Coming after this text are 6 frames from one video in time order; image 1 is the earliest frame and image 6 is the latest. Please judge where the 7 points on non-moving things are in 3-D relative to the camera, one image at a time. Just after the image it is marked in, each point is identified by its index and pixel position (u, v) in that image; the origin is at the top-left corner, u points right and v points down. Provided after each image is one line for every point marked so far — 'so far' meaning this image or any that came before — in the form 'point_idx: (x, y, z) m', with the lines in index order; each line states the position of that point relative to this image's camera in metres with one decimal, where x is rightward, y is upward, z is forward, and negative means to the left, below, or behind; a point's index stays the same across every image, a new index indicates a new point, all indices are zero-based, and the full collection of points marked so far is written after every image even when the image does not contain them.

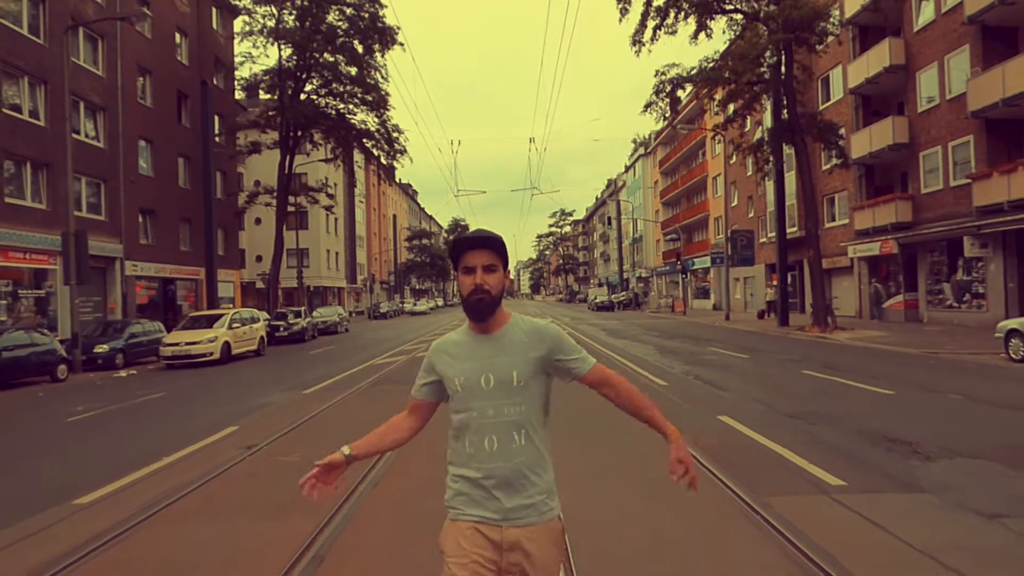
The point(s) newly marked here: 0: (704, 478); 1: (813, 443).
0: (+1.6, -1.6, +6.3) m
1: (+2.9, -1.5, +6.8) m
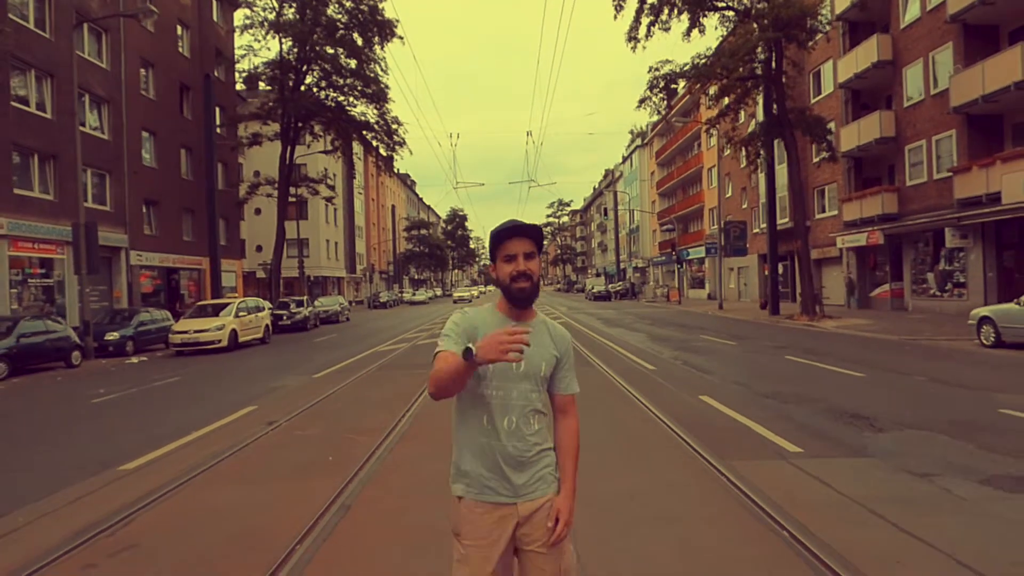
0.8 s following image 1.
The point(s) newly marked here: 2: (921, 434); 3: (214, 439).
0: (+1.5, -1.5, +7.0) m
1: (+2.9, -1.4, +7.6) m
2: (+3.8, -1.4, +6.6) m
3: (-3.4, -1.7, +8.3) m
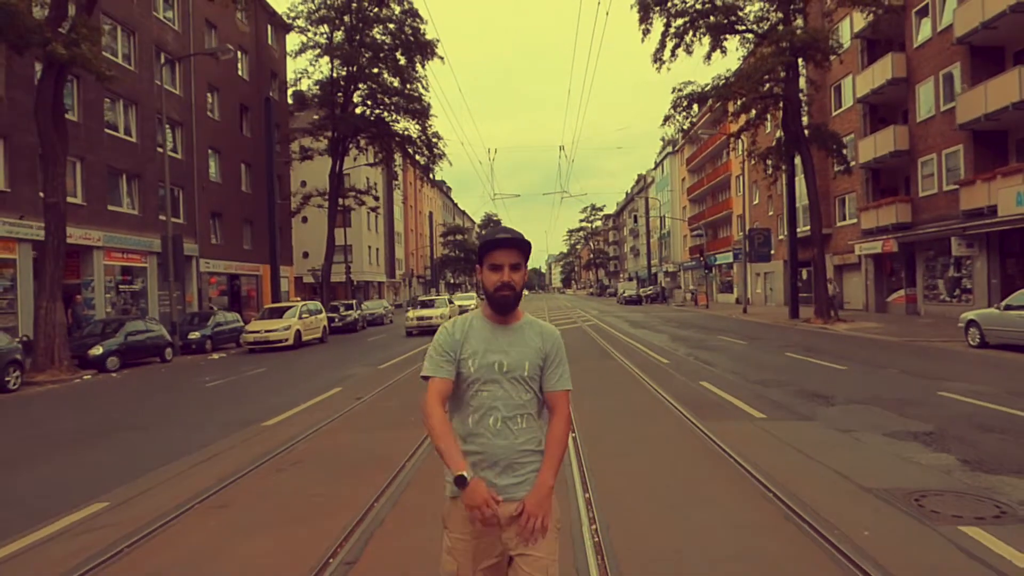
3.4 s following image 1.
0: (+2.0, -1.6, +9.1) m
1: (+3.4, -1.5, +9.6) m
2: (+4.3, -1.4, +8.6) m
3: (-2.9, -1.8, +10.6) m
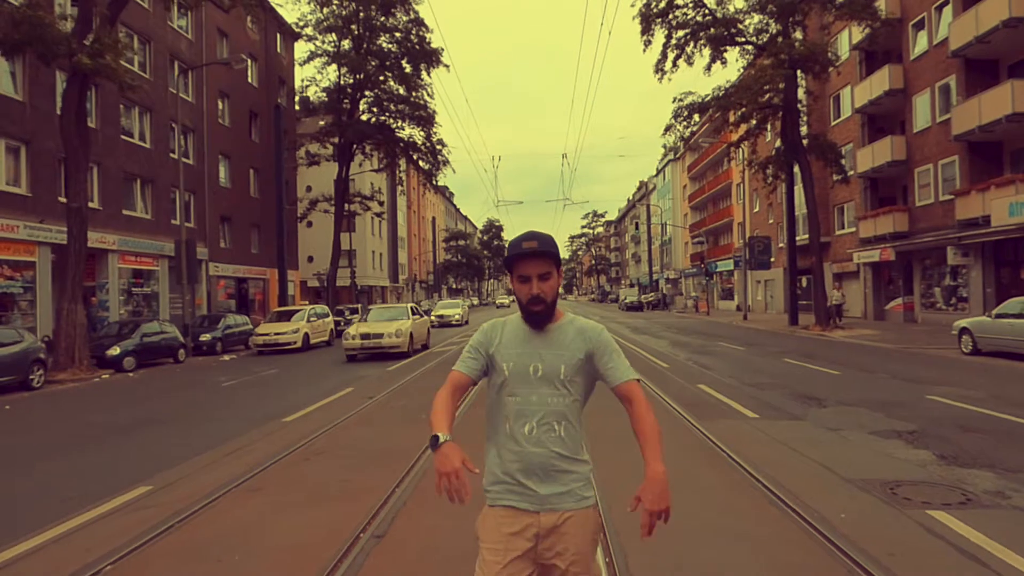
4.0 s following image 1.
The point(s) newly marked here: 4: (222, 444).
0: (+2.1, -1.6, +9.6) m
1: (+3.4, -1.6, +10.1) m
2: (+4.3, -1.5, +9.0) m
3: (-2.8, -1.9, +11.1) m
4: (-3.7, -2.0, +8.9) m
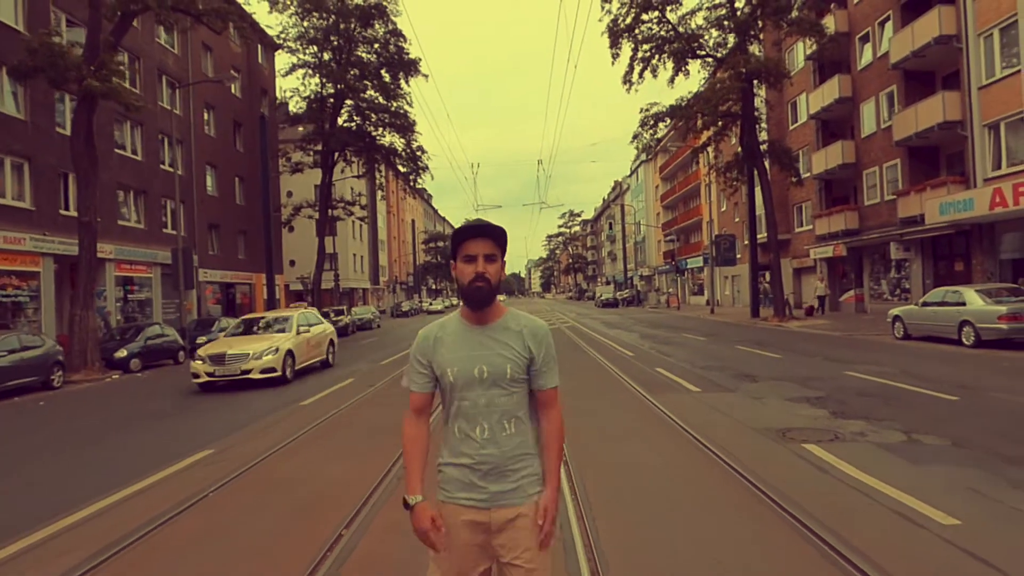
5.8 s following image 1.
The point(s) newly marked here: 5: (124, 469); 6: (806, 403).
0: (+1.8, -1.6, +11.3) m
1: (+3.2, -1.5, +11.8) m
2: (+4.1, -1.4, +10.8) m
3: (-3.1, -1.9, +12.7) m
4: (-3.9, -2.0, +10.5) m
5: (-4.4, -2.0, +8.0) m
6: (+3.7, -1.5, +9.0) m
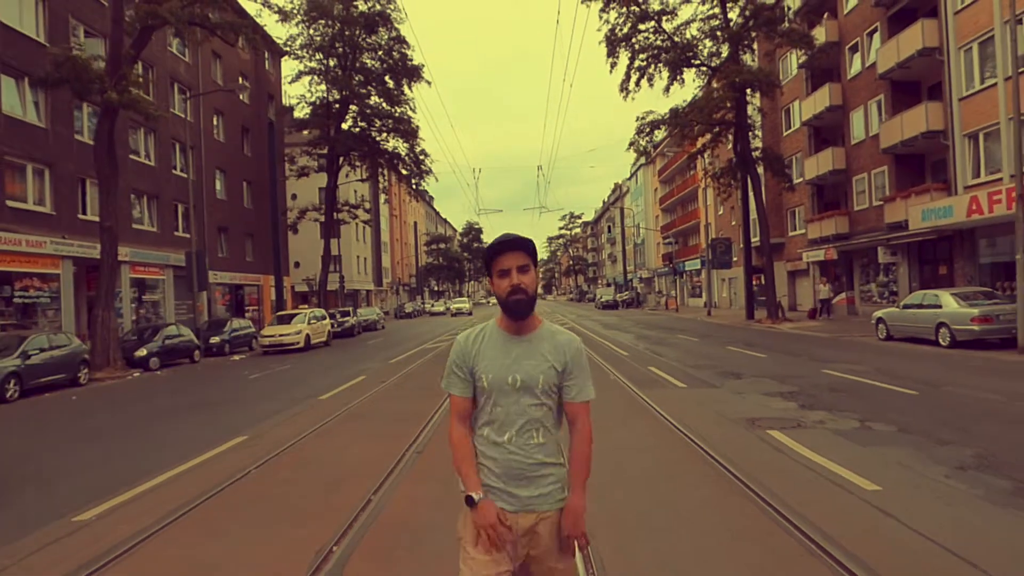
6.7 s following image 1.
0: (+1.8, -1.7, +12.2) m
1: (+3.2, -1.6, +12.8) m
2: (+4.1, -1.5, +11.8) m
3: (-3.1, -2.0, +13.6) m
4: (-3.9, -2.1, +11.4) m
5: (-4.4, -2.1, +9.0) m
6: (+3.7, -1.5, +9.9) m
